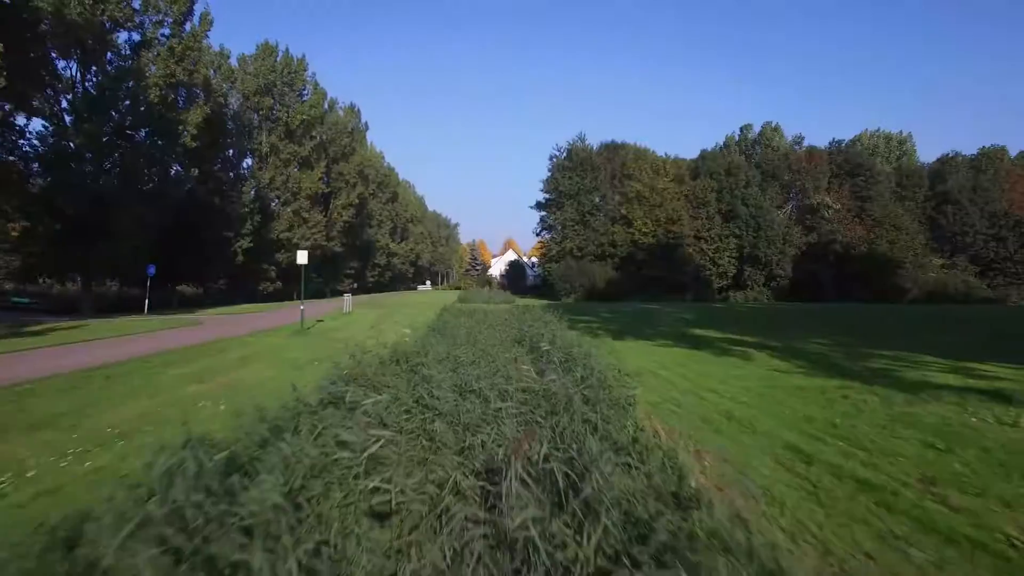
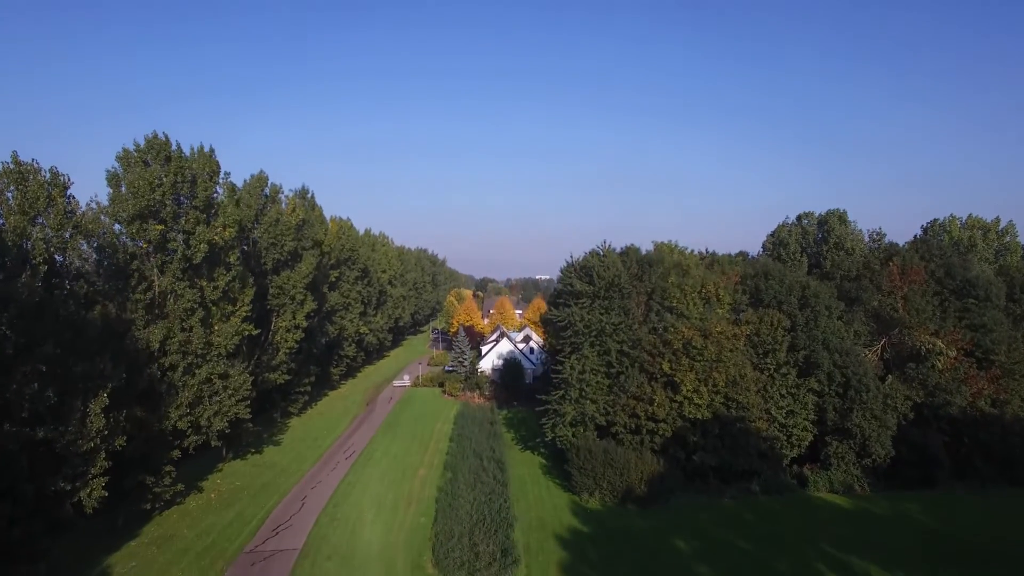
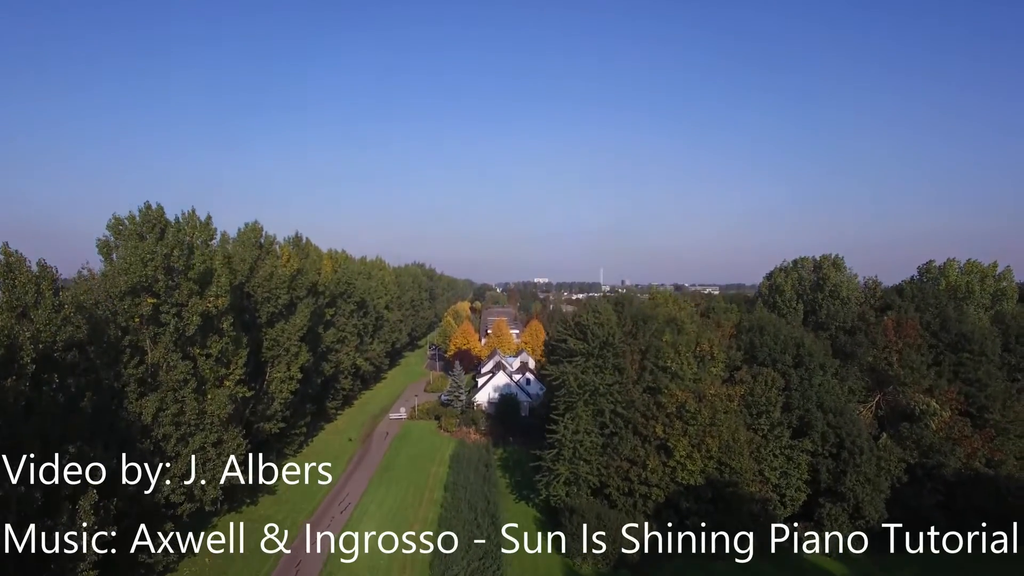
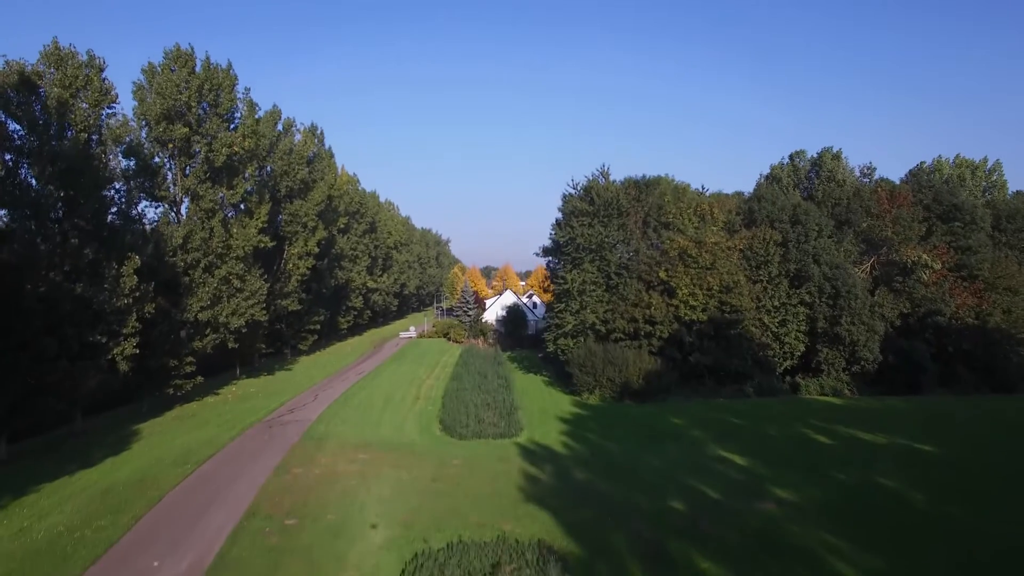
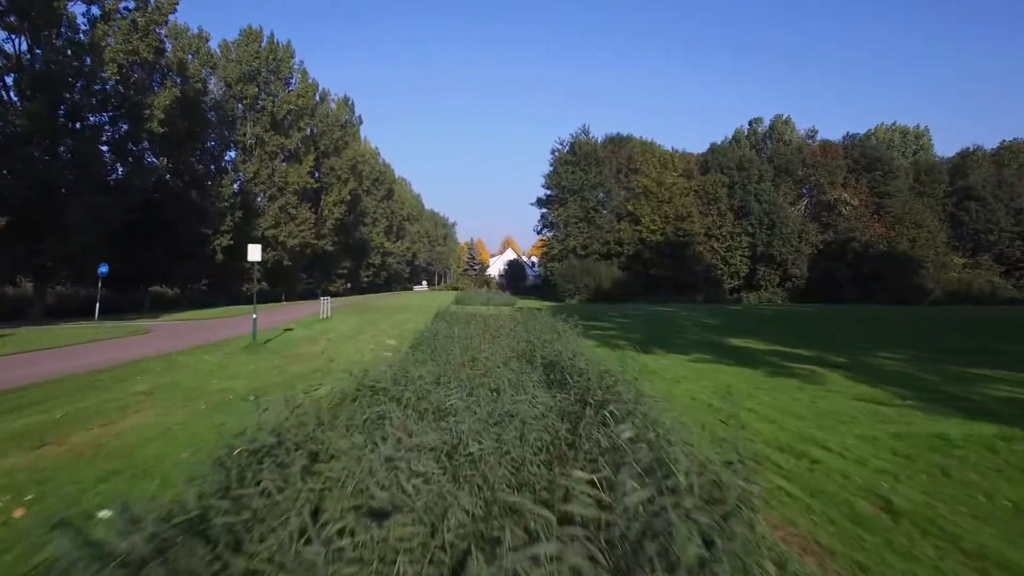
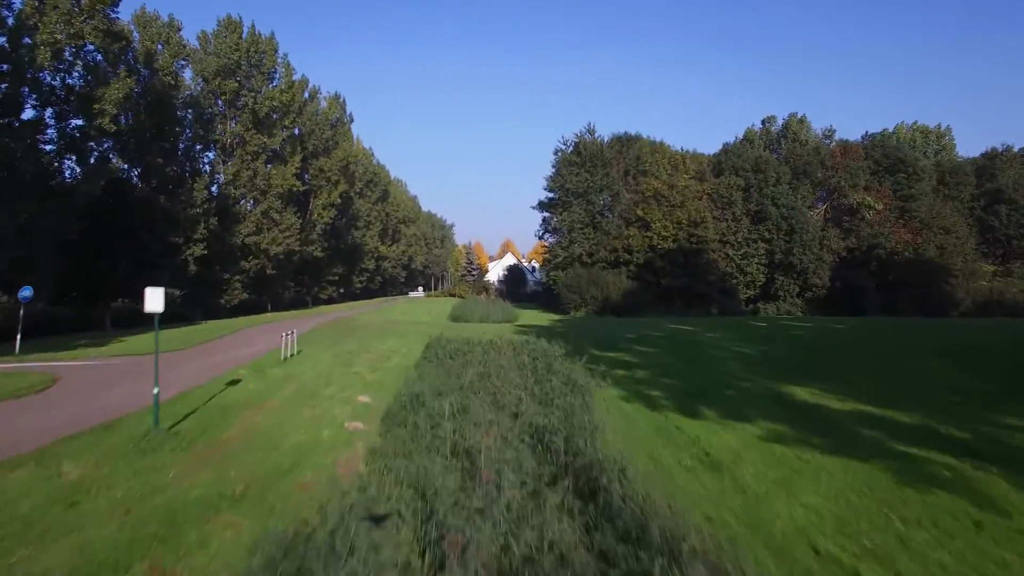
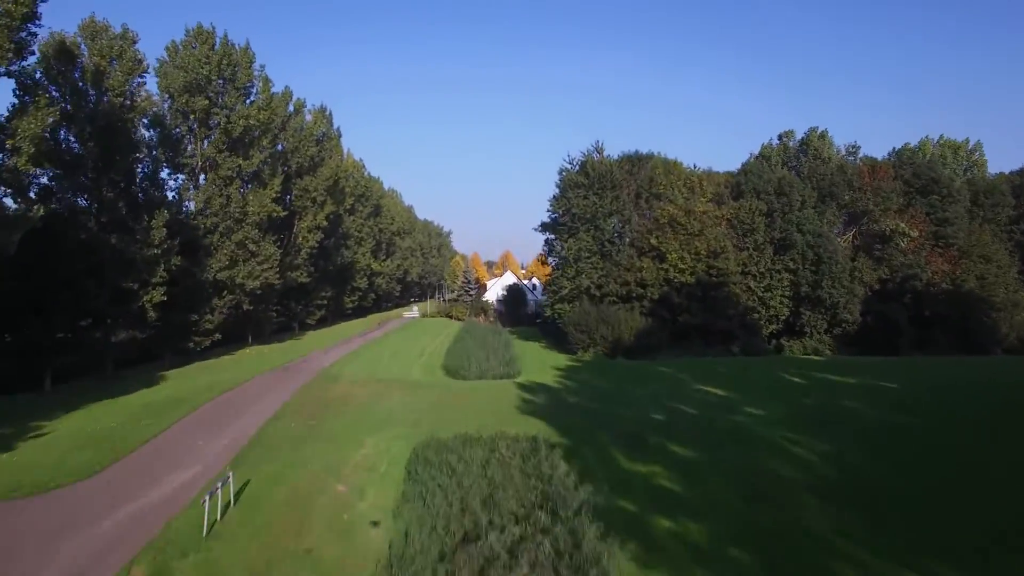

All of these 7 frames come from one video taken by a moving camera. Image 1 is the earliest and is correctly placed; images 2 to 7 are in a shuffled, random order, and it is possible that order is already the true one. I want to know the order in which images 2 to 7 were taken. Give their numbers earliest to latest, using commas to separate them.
5, 6, 7, 4, 2, 3
